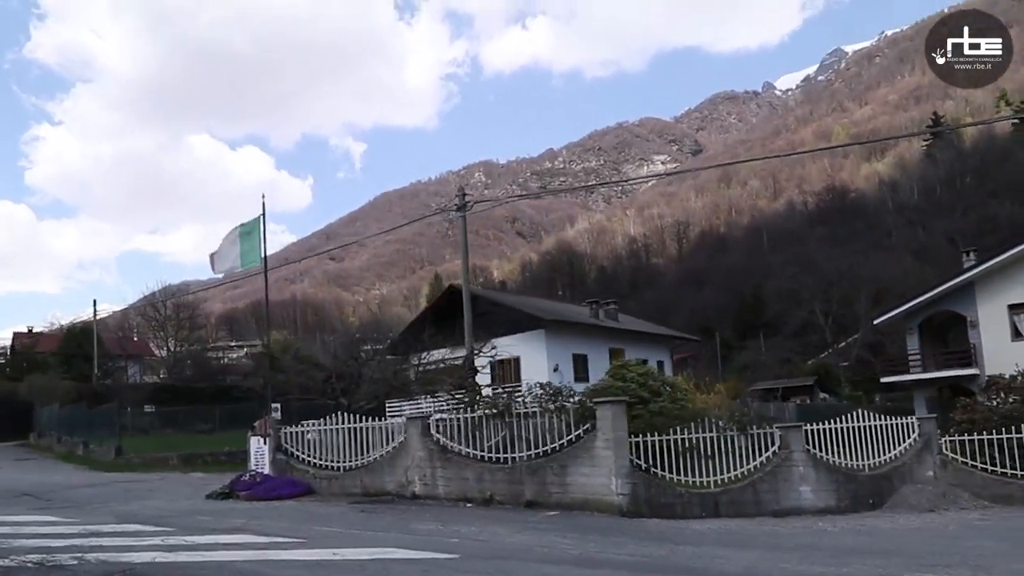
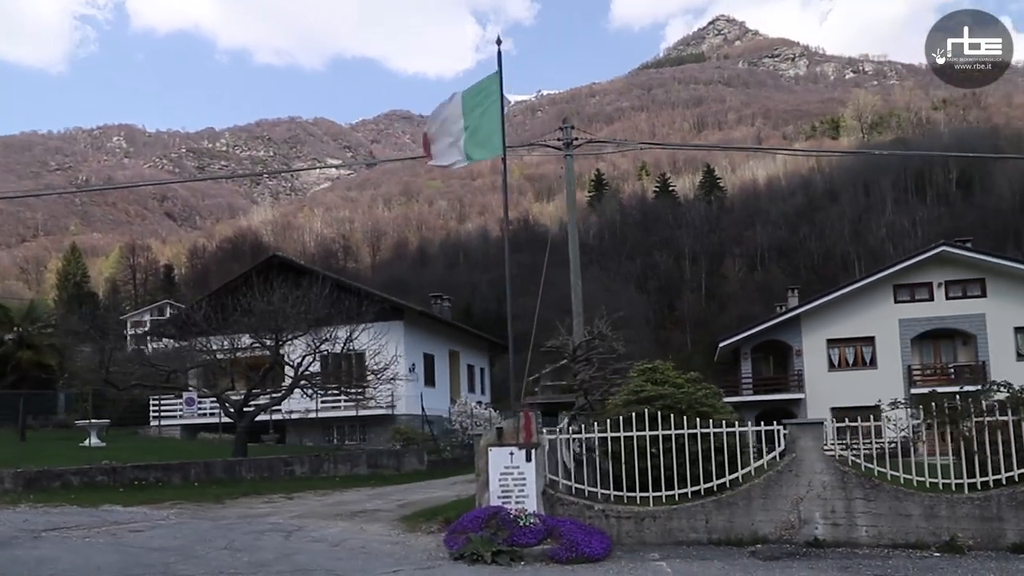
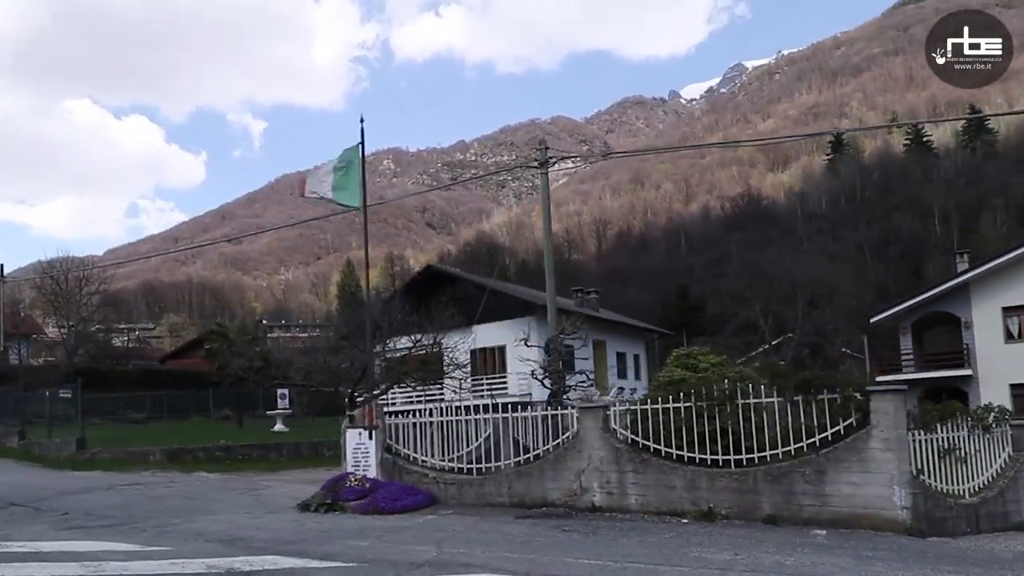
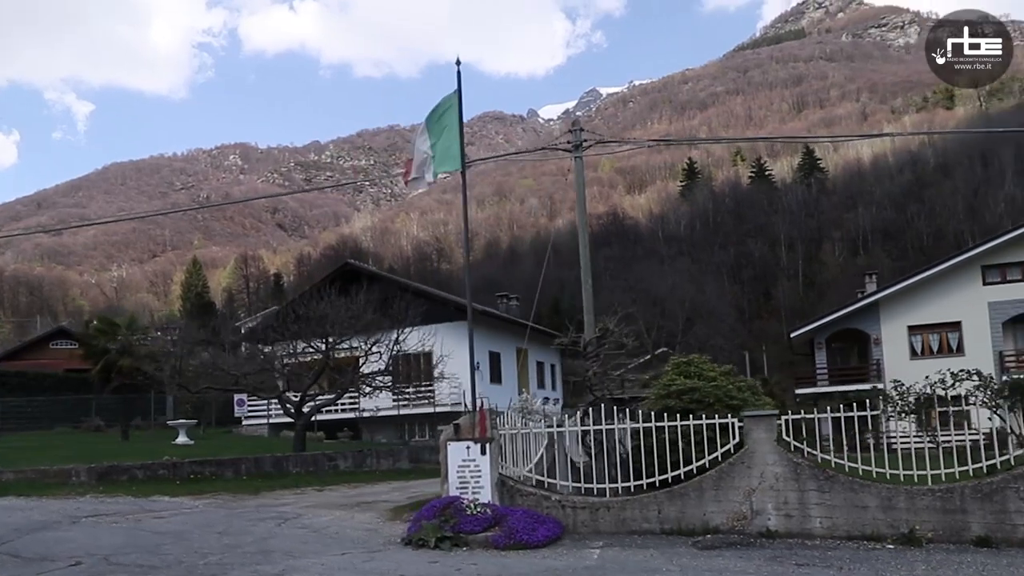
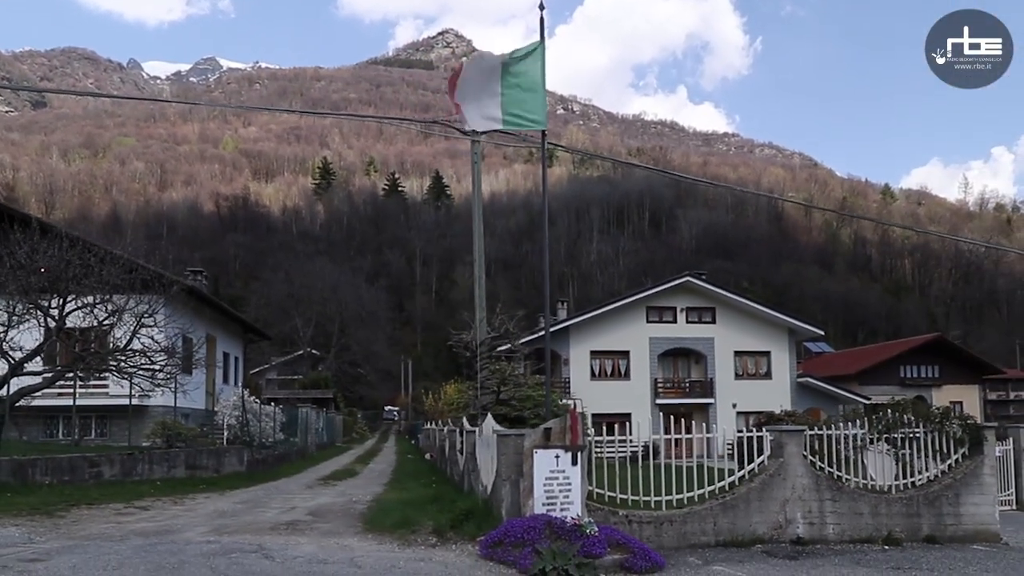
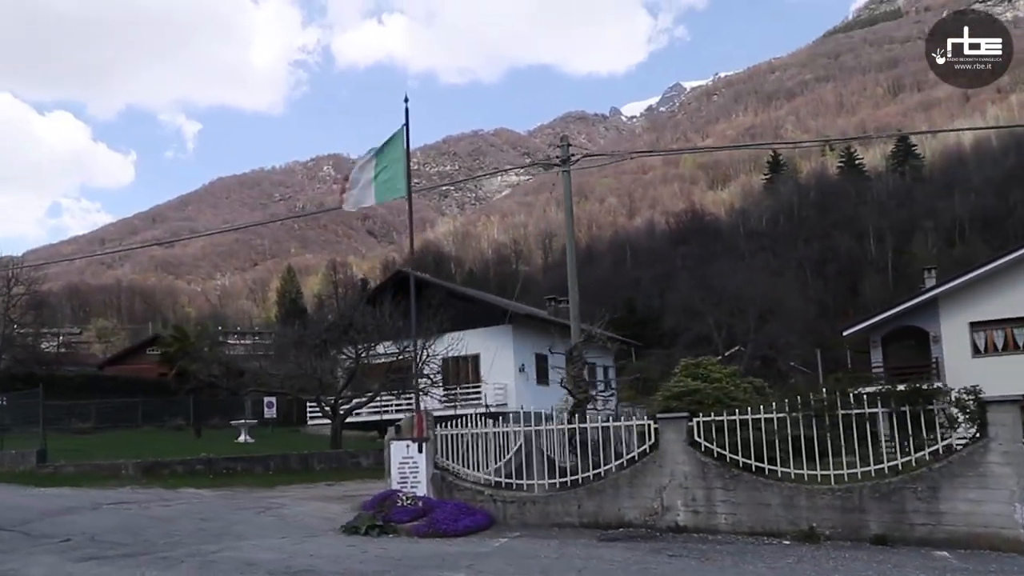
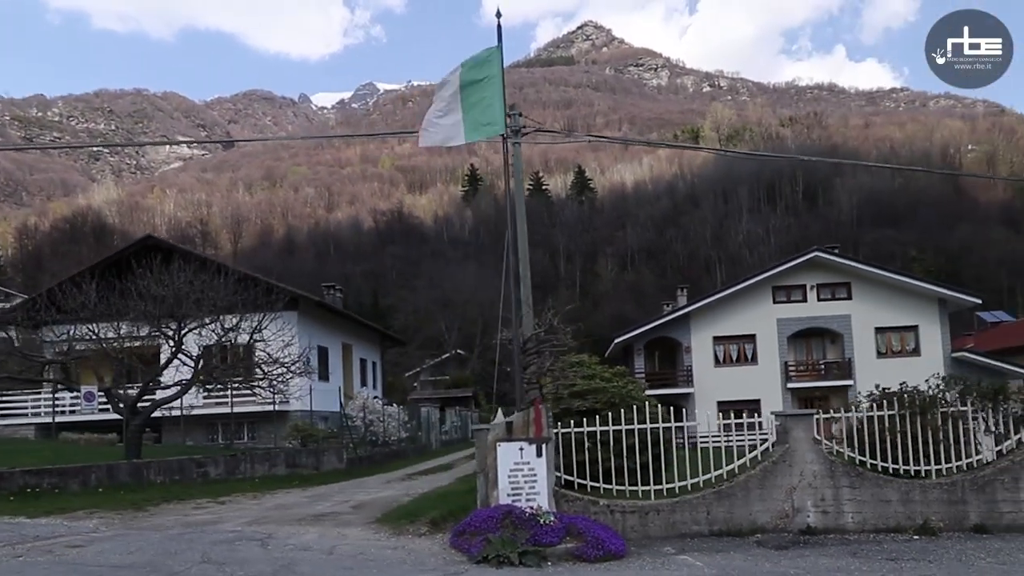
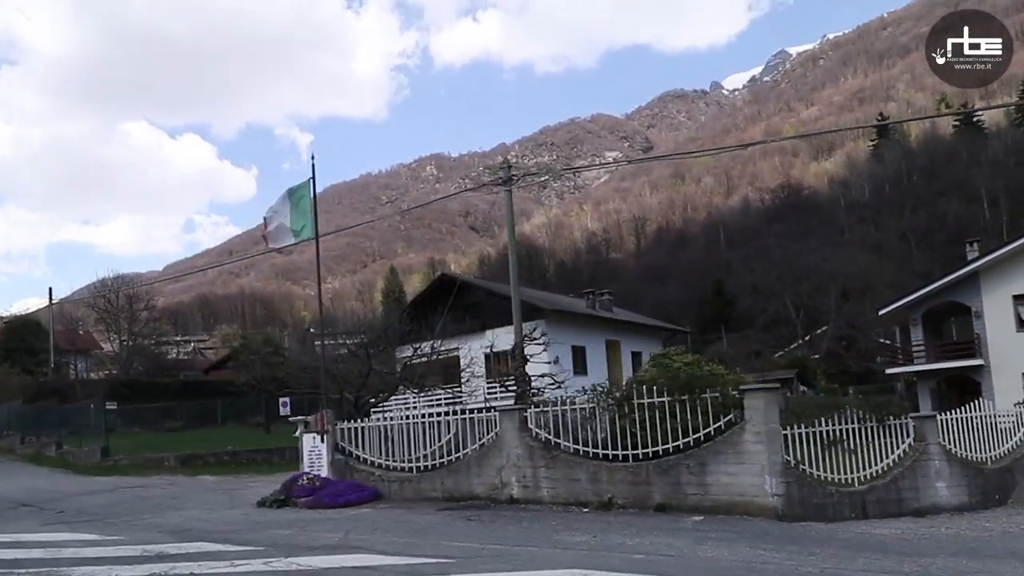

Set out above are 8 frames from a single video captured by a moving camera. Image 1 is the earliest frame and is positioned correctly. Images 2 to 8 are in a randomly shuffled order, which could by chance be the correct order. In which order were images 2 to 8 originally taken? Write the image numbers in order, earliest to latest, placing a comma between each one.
8, 3, 6, 4, 2, 7, 5
